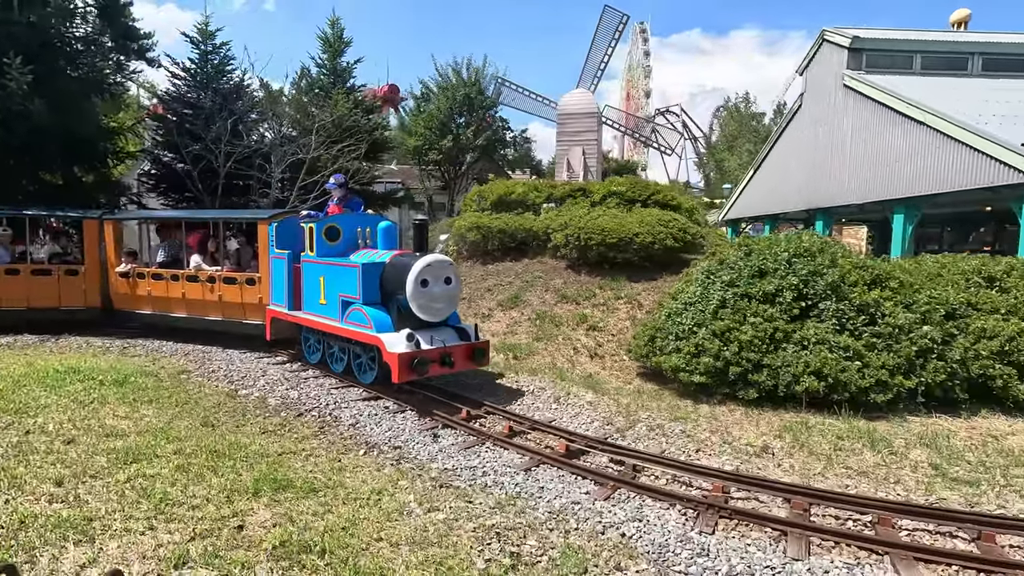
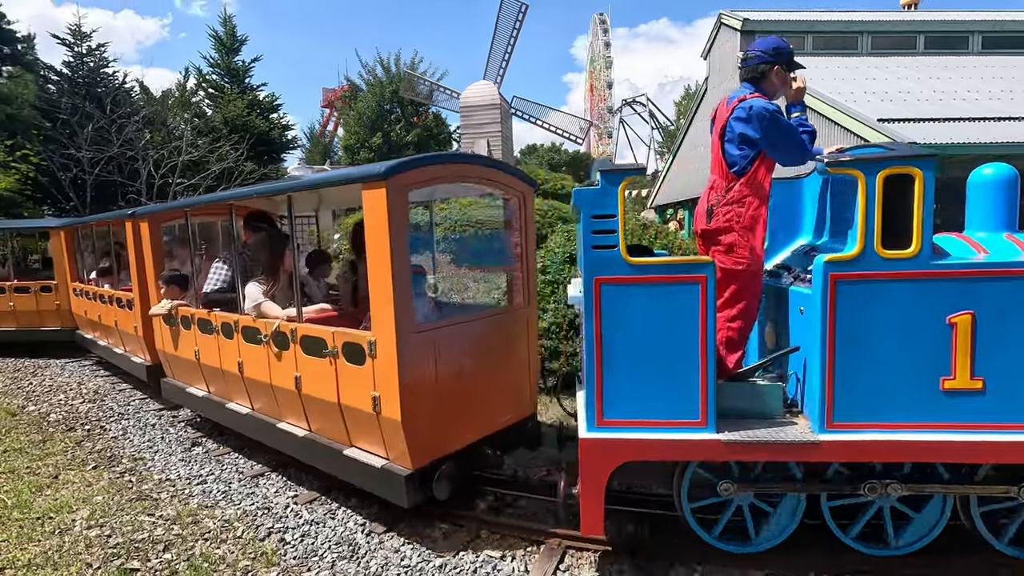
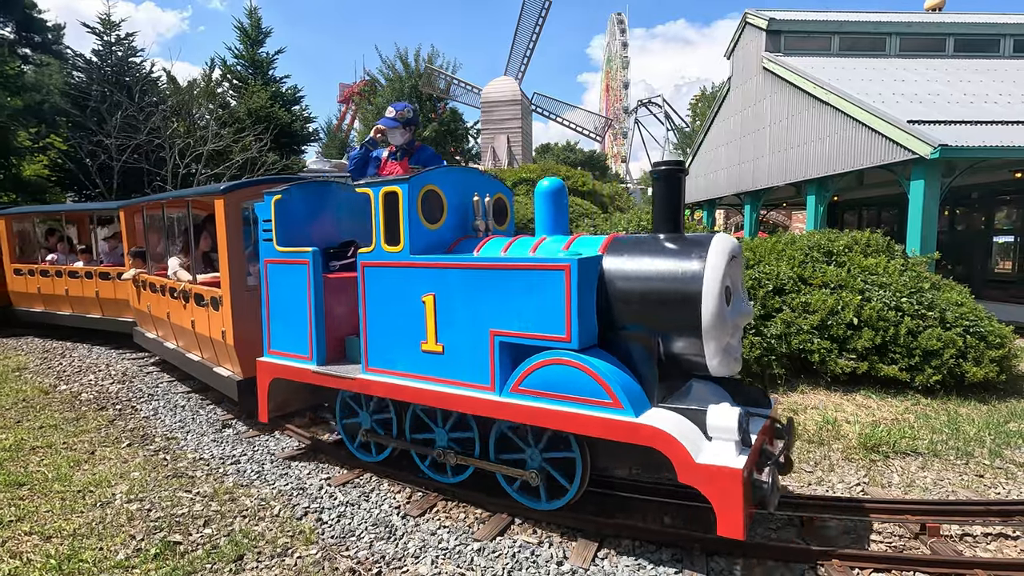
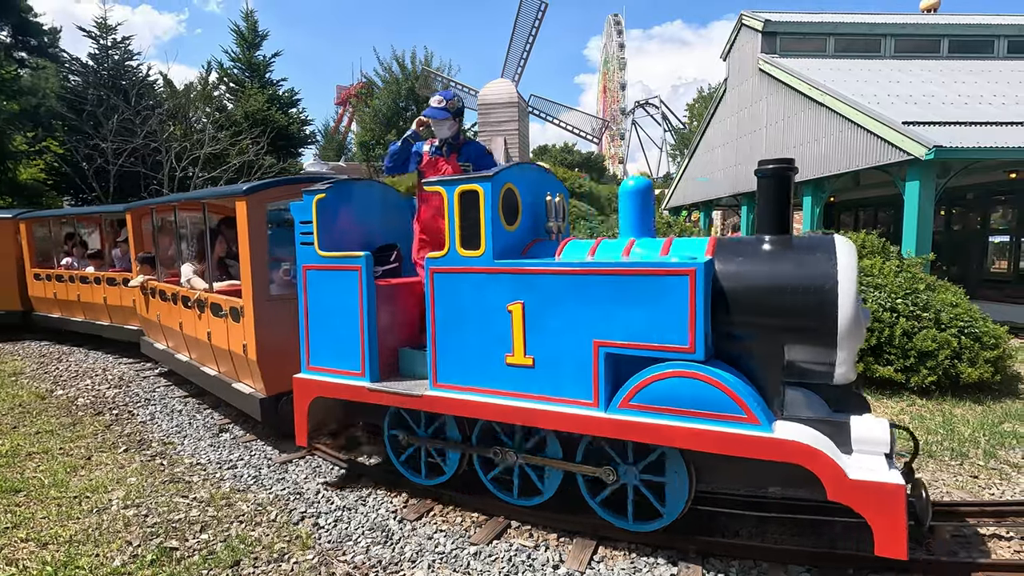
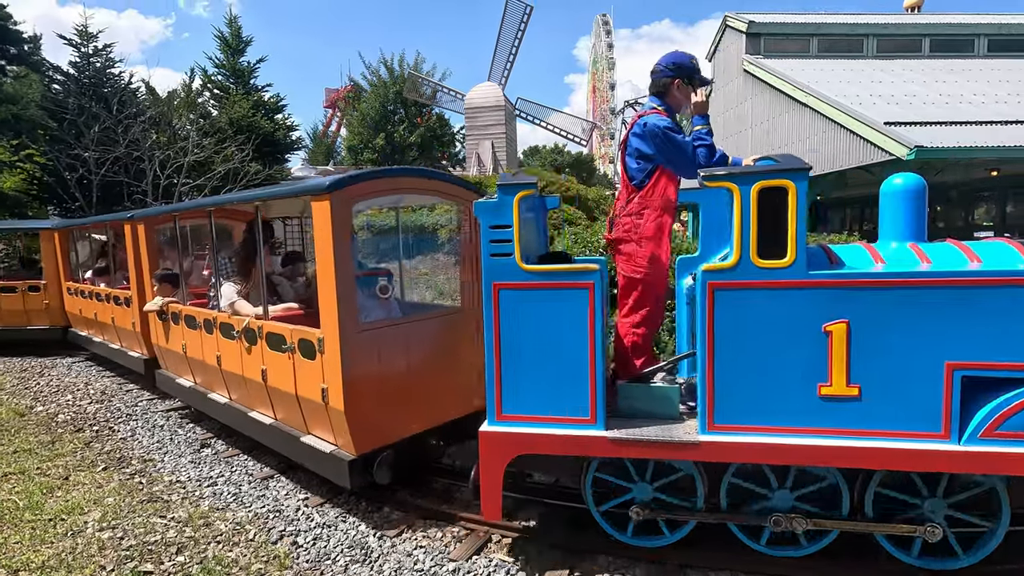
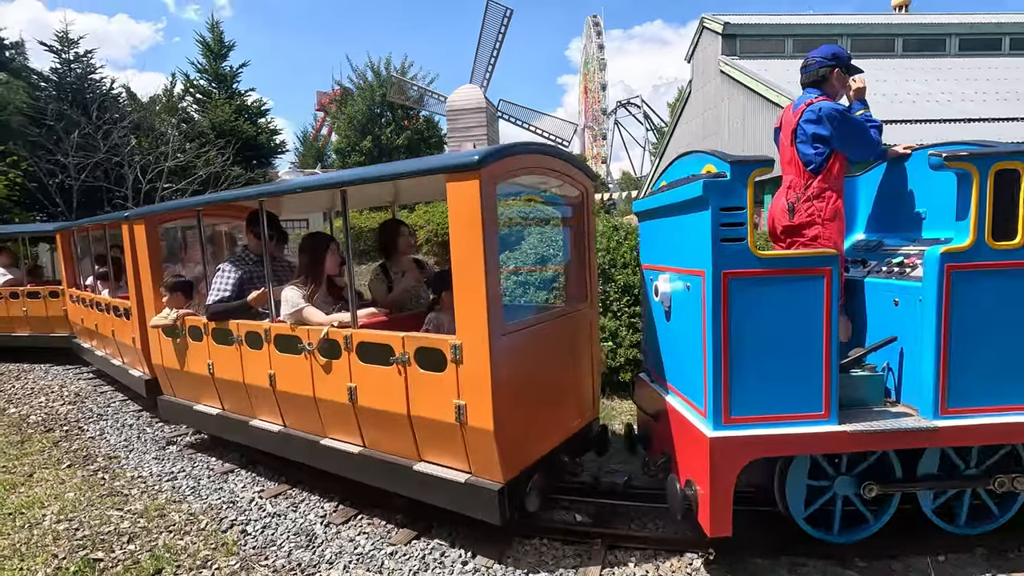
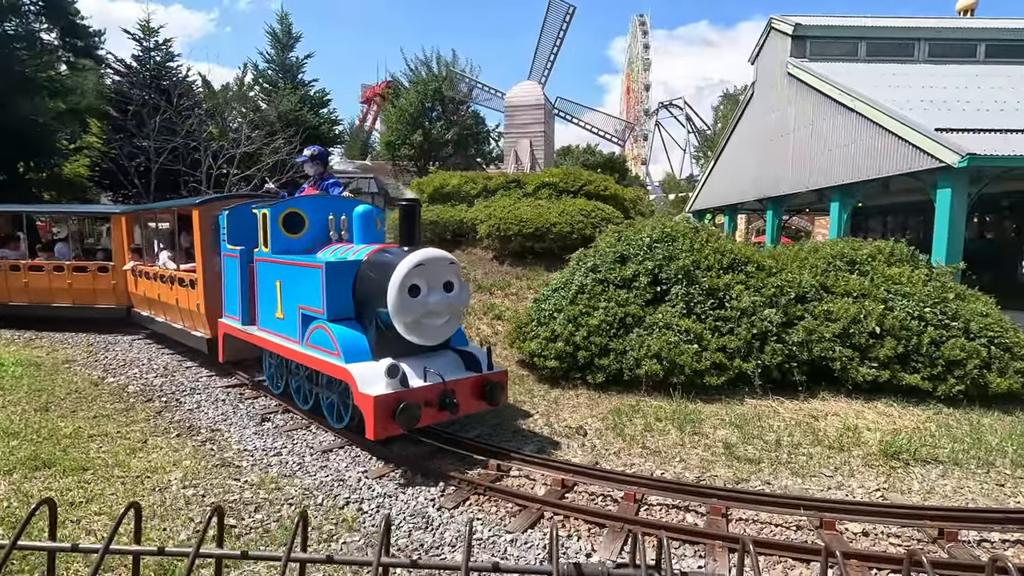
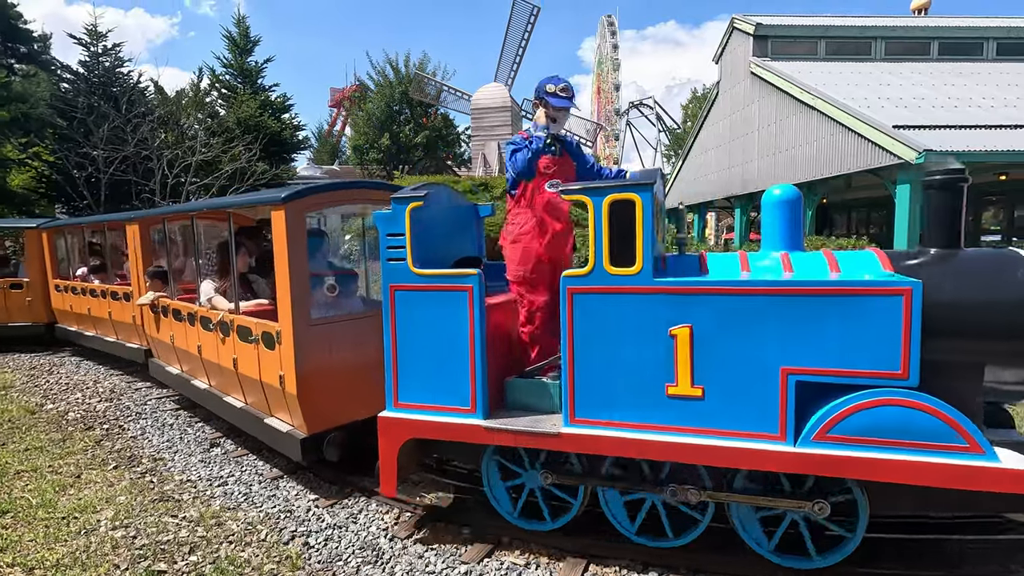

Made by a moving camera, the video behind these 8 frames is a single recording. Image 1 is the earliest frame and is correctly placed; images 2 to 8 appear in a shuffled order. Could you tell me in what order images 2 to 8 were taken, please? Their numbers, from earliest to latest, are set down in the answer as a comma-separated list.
7, 3, 4, 8, 5, 2, 6
